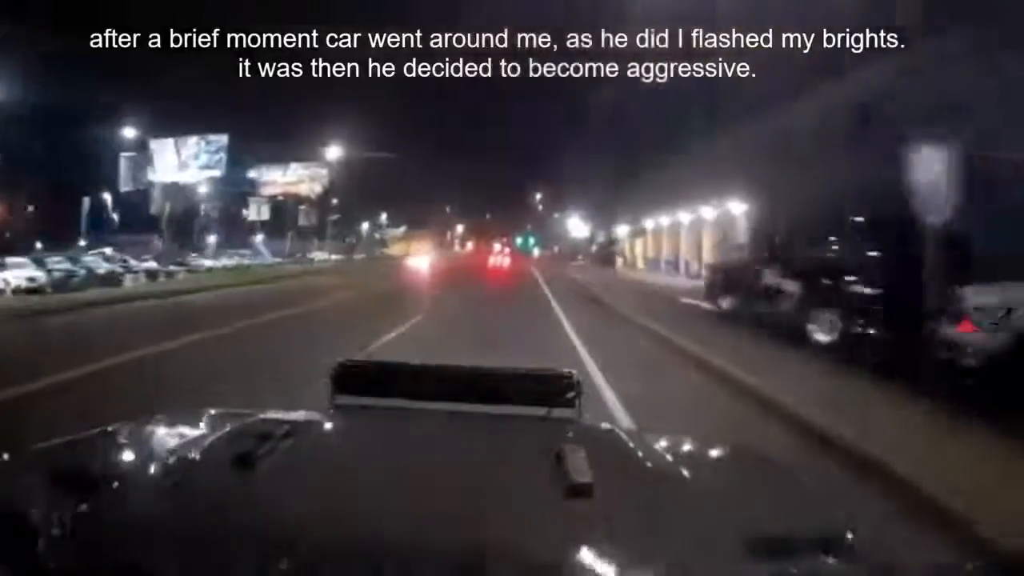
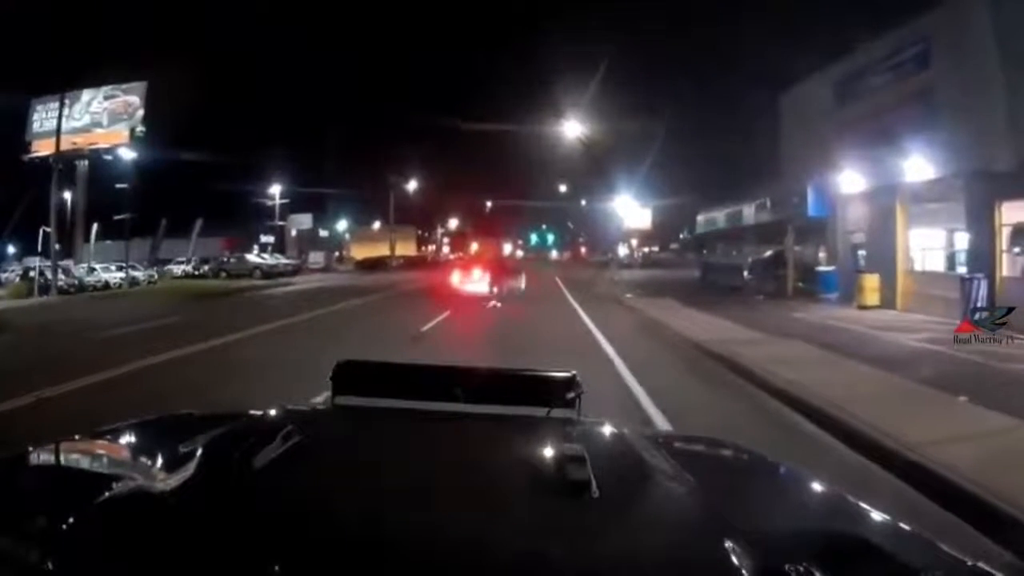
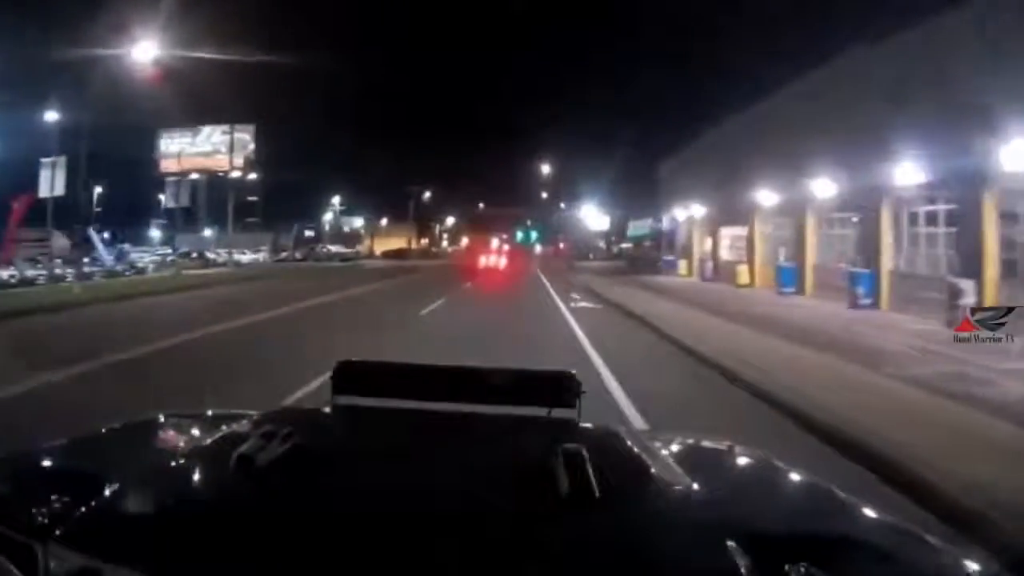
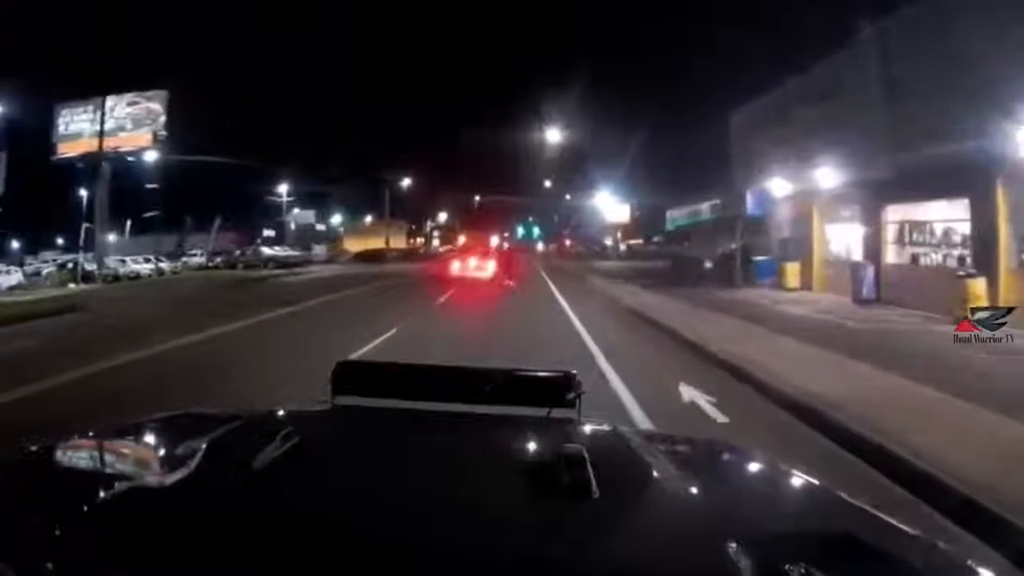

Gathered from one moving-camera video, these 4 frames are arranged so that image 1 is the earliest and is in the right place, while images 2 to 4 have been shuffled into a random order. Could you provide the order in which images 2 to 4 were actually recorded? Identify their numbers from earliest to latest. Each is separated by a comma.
3, 4, 2
